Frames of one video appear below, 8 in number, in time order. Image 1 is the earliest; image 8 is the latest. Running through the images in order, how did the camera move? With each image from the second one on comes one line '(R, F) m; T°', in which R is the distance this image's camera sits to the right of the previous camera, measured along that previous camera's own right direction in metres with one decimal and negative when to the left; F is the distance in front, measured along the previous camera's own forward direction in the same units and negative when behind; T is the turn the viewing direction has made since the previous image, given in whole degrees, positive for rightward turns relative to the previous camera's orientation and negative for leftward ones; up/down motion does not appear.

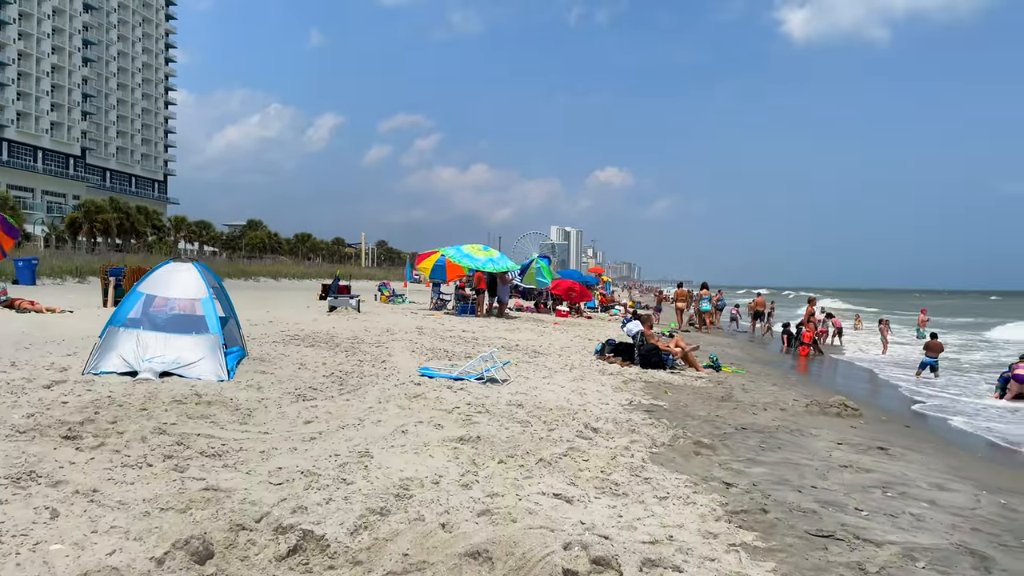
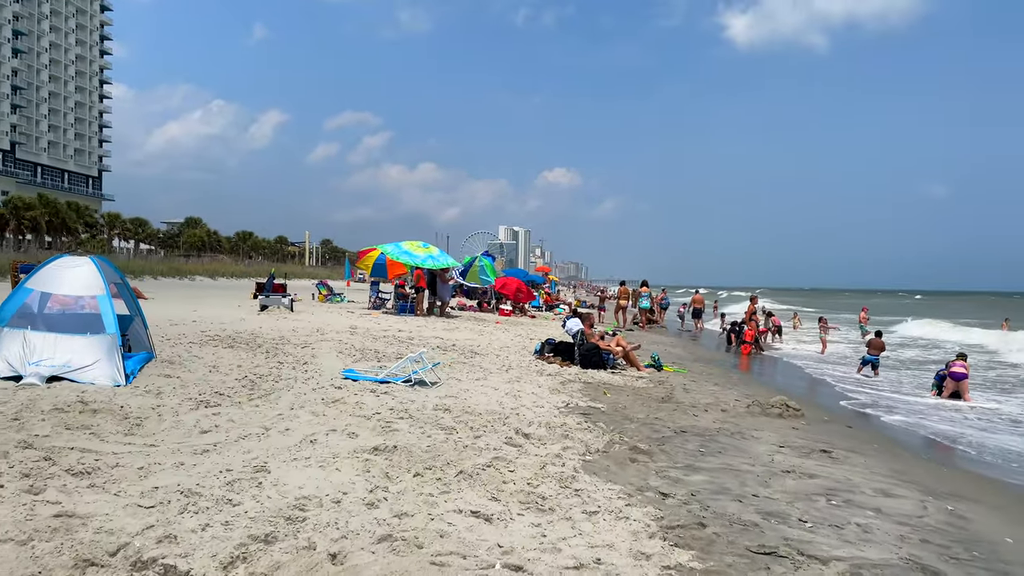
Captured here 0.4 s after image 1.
(+0.2, +0.4) m; +4°
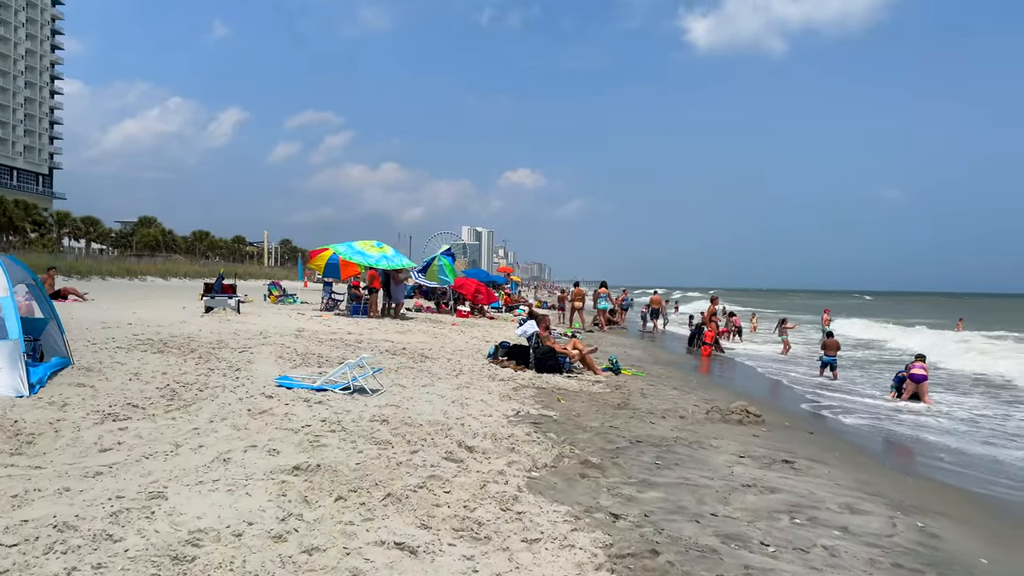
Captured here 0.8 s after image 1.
(+0.1, +0.4) m; +3°
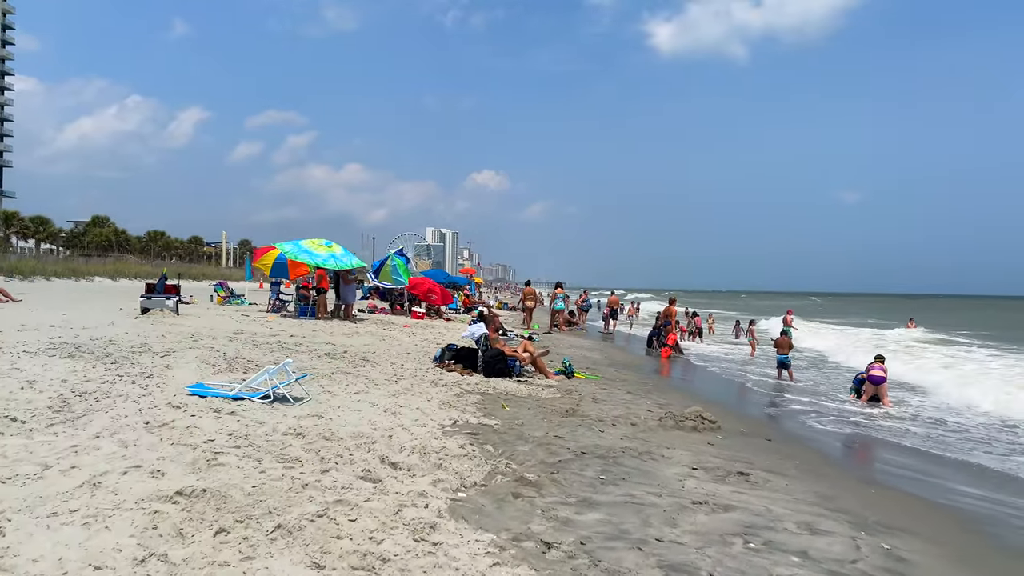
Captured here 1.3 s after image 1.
(+0.2, +0.5) m; +3°
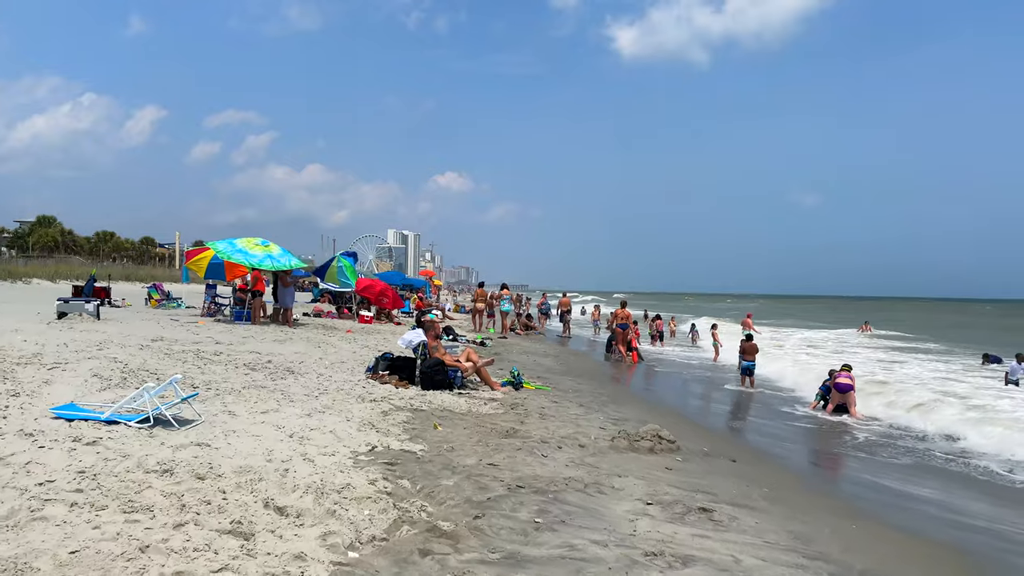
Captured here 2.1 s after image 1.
(+0.2, +0.8) m; +3°
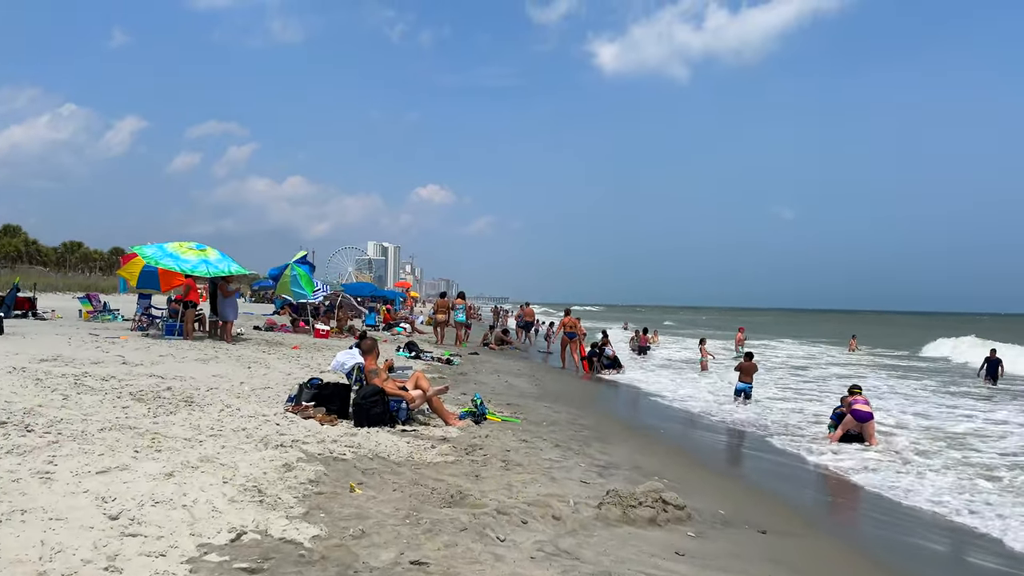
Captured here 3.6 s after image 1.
(+0.2, +1.6) m; +1°
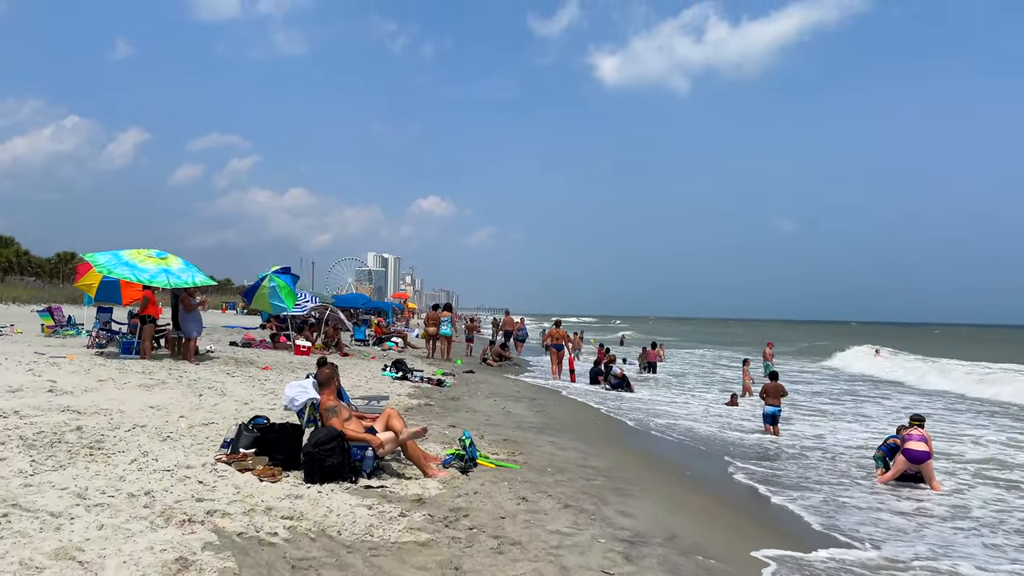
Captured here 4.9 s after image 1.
(0.0, +1.4) m; 0°
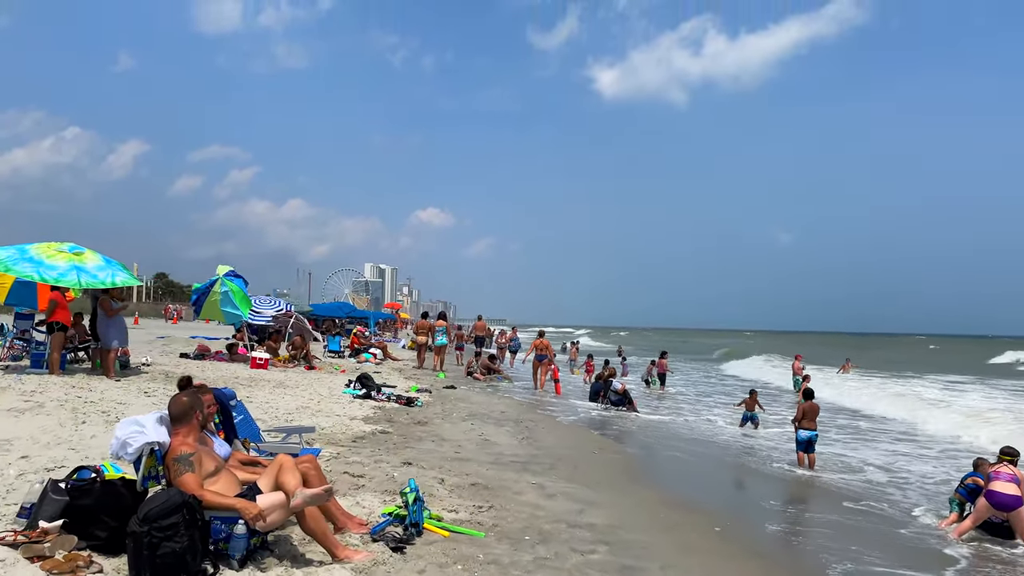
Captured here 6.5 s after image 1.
(+0.2, +1.8) m; 0°
